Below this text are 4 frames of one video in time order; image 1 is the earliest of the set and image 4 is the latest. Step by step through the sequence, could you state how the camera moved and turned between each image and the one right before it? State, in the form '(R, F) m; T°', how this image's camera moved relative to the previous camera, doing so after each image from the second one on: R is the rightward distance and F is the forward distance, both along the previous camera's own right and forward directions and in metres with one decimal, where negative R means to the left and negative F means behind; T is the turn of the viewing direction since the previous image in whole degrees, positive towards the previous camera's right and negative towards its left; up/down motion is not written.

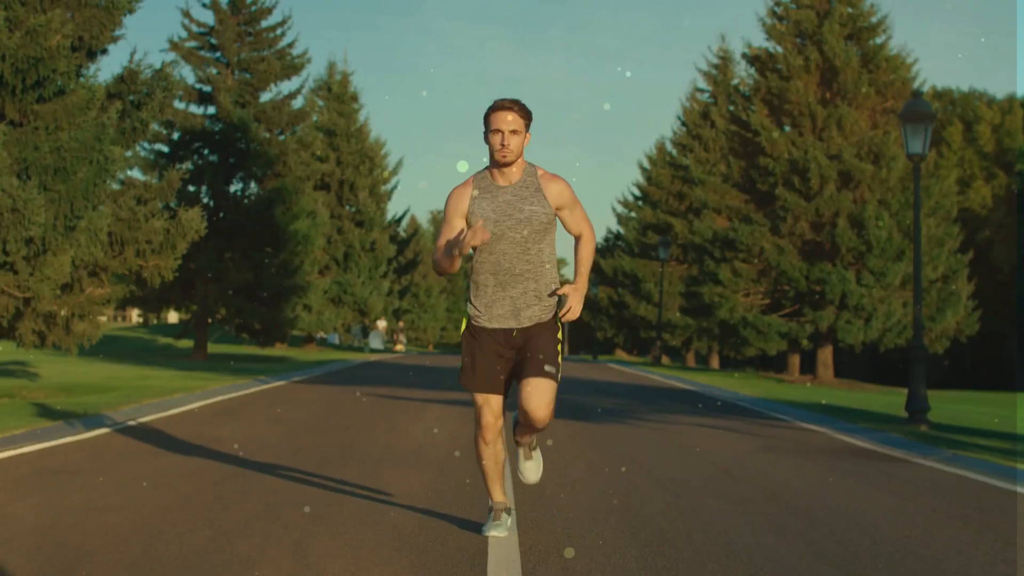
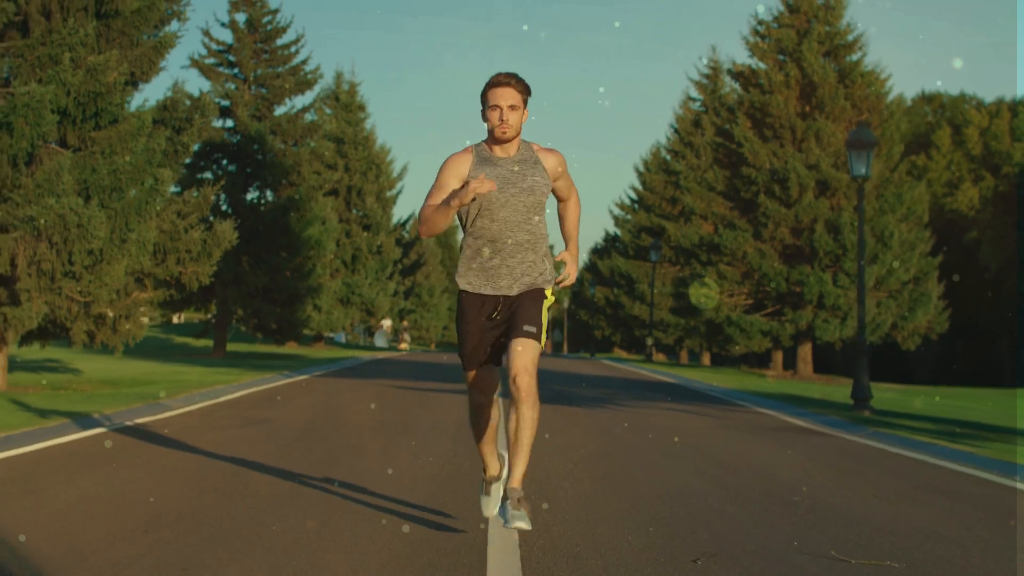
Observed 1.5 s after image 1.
(0.0, -2.3) m; 0°
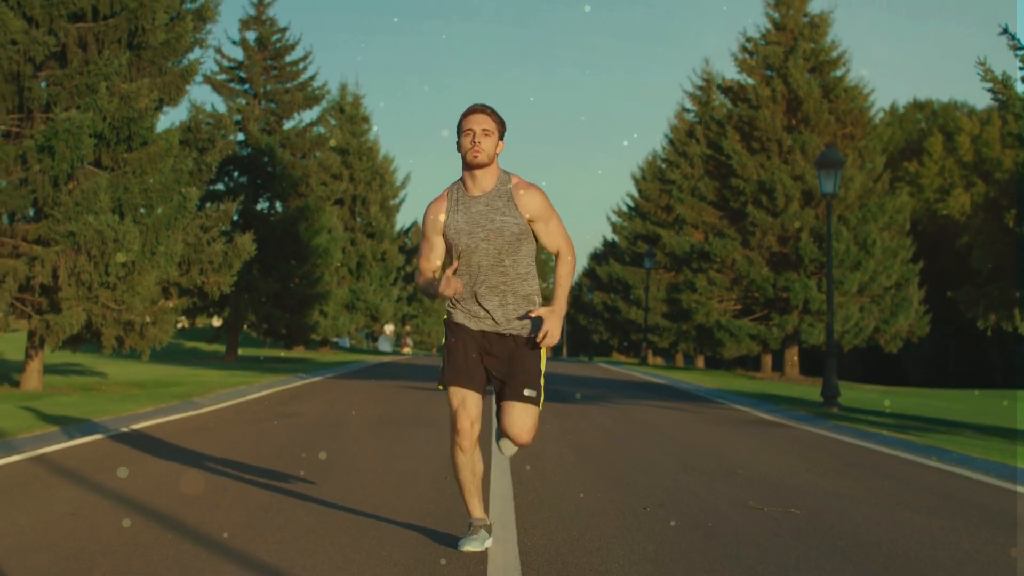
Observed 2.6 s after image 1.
(0.0, -1.6) m; 0°
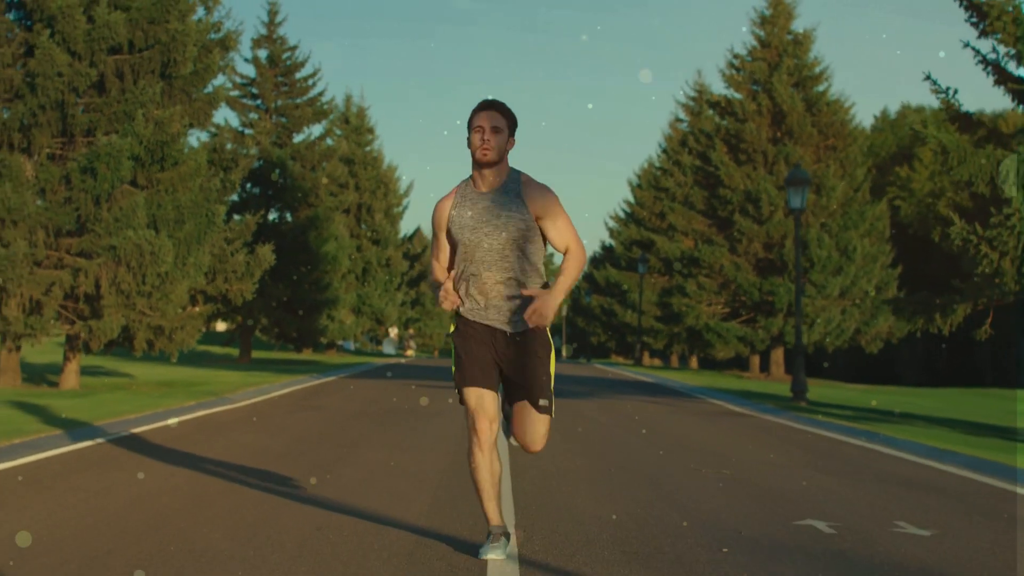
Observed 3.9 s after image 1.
(0.0, -2.0) m; 0°
